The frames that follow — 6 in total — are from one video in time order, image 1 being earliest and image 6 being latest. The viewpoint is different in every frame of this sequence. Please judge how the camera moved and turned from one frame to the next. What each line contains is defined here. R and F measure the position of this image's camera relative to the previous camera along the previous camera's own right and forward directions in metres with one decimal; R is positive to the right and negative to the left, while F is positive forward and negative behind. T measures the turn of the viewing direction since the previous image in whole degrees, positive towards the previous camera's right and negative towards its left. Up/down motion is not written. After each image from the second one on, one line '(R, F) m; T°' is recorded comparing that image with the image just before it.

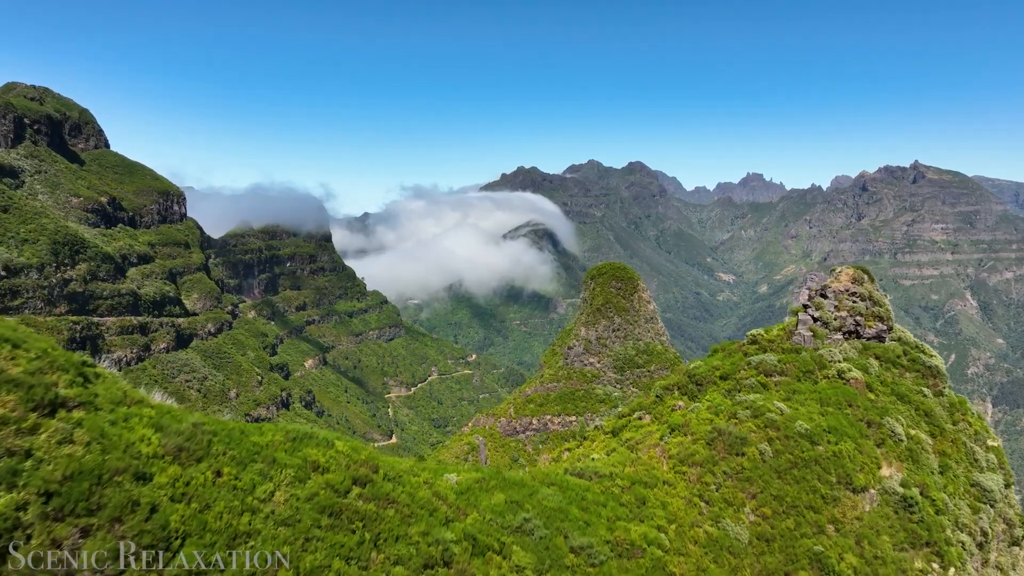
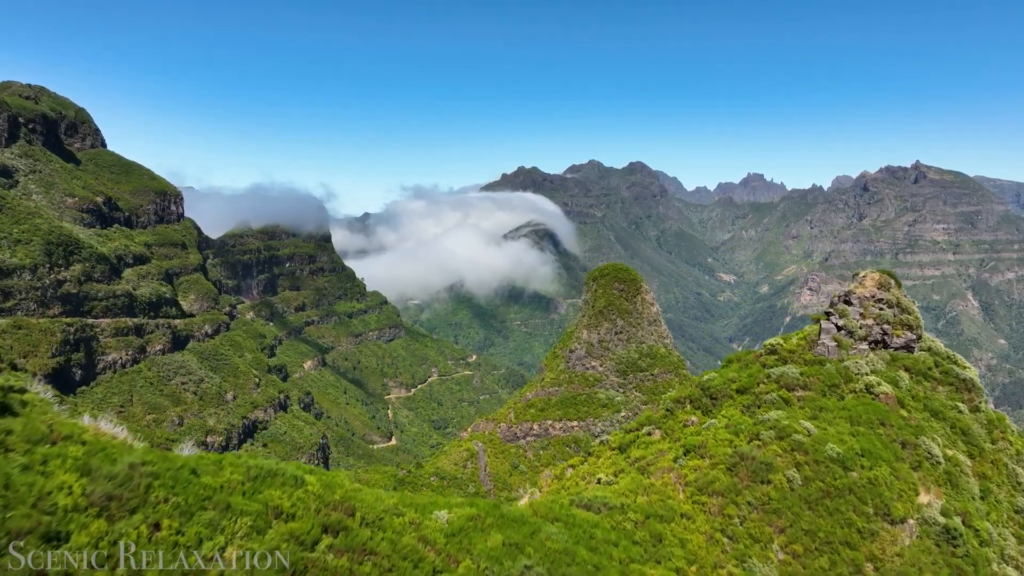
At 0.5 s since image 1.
(0.0, +1.2) m; 0°
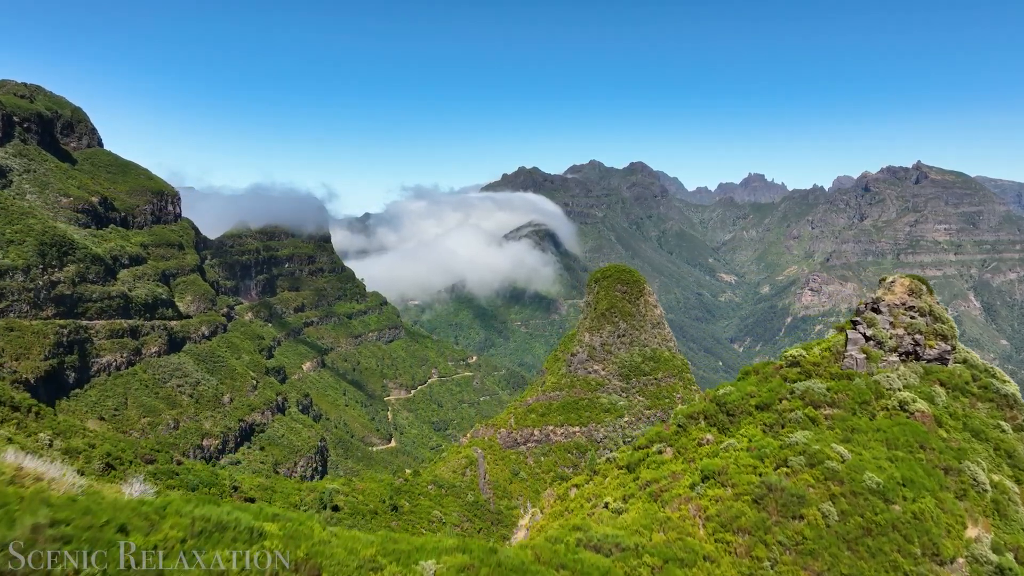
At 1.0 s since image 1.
(0.0, +1.2) m; 0°
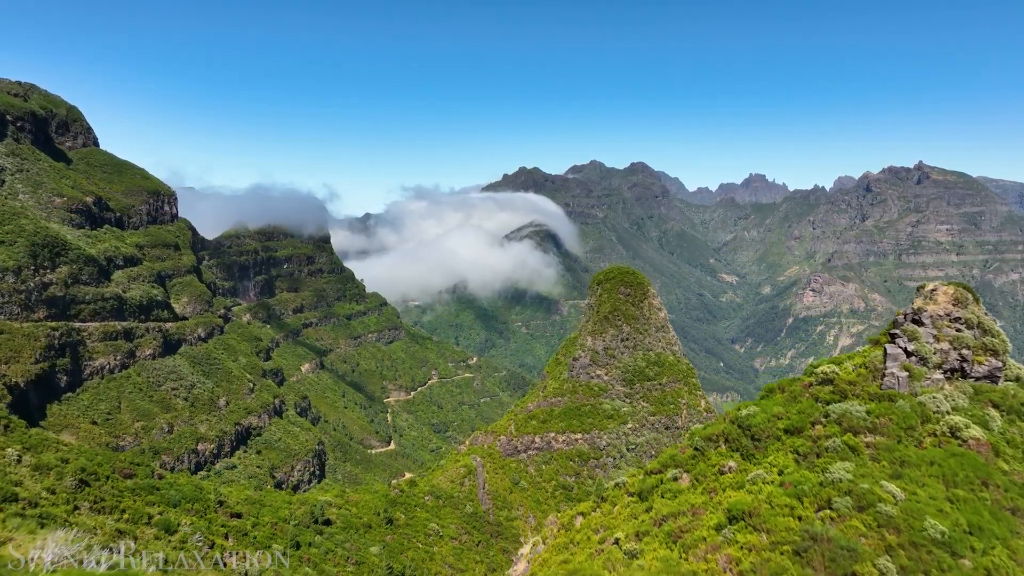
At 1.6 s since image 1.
(0.0, +1.5) m; 0°
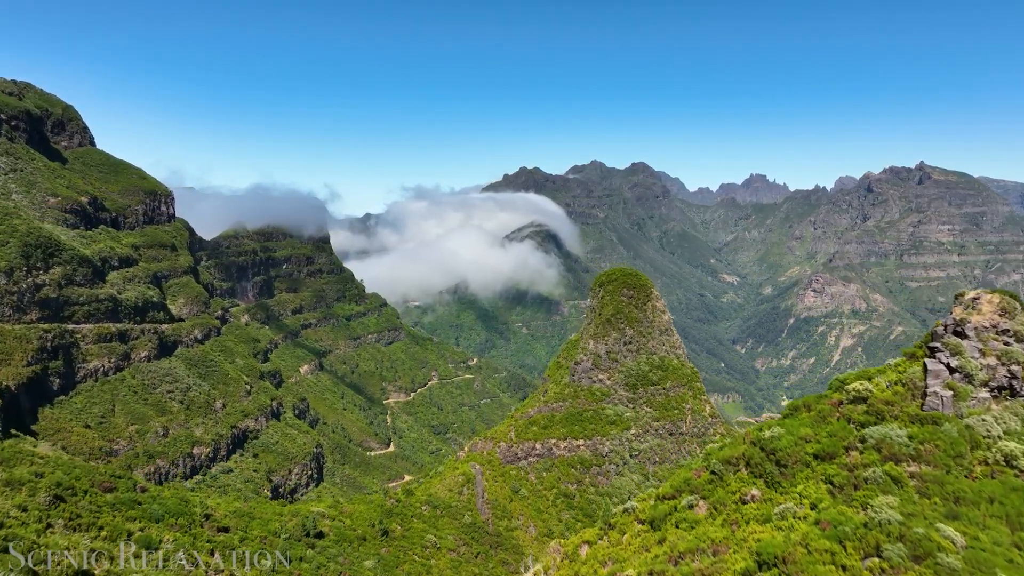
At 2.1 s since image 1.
(0.0, +1.2) m; 0°
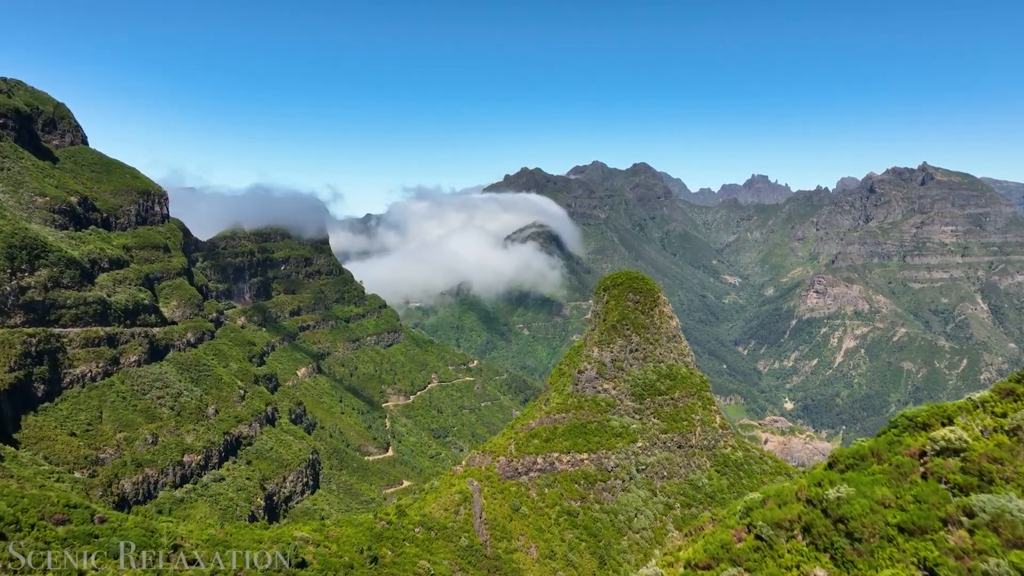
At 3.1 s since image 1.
(+0.1, +2.5) m; 0°
